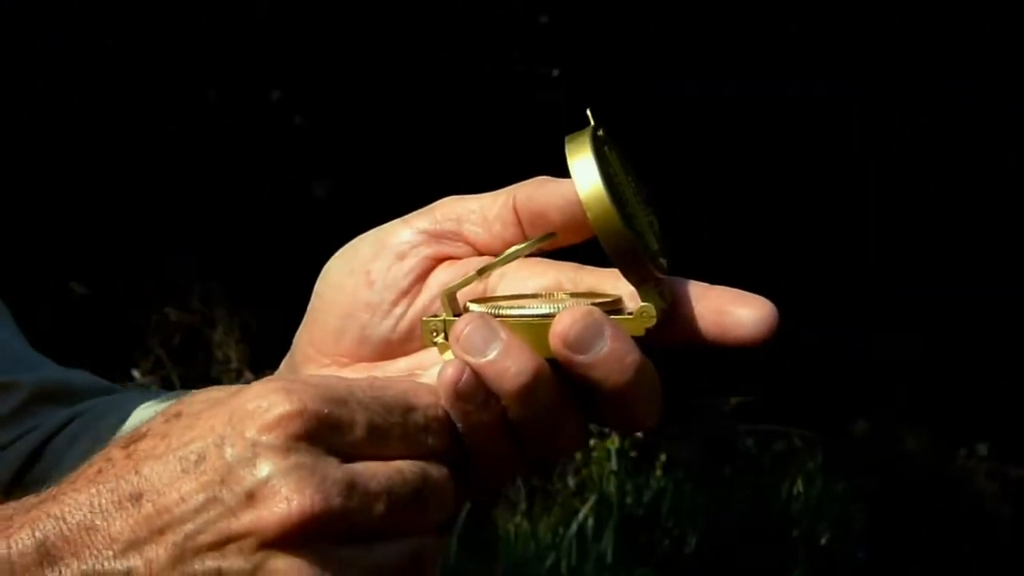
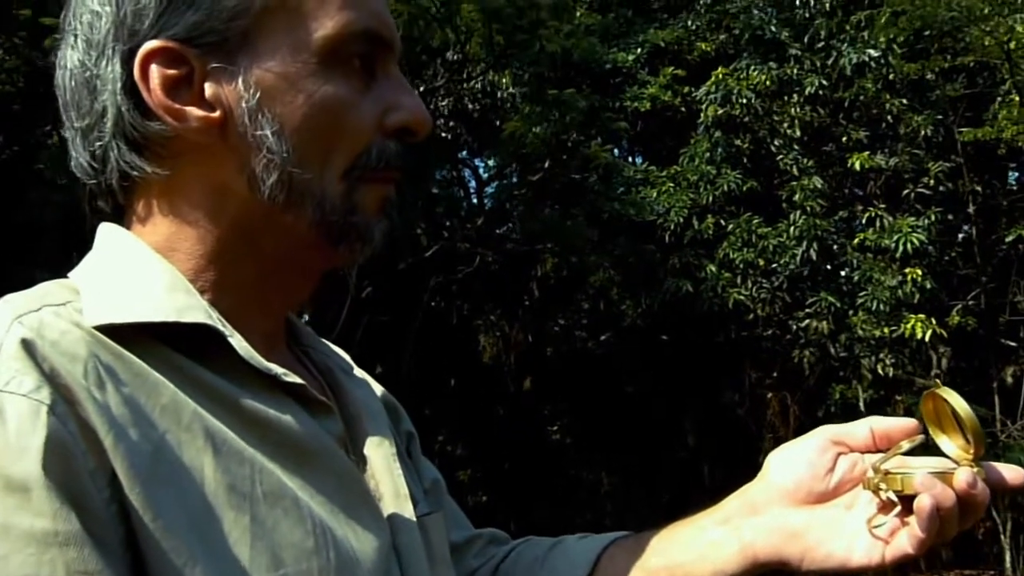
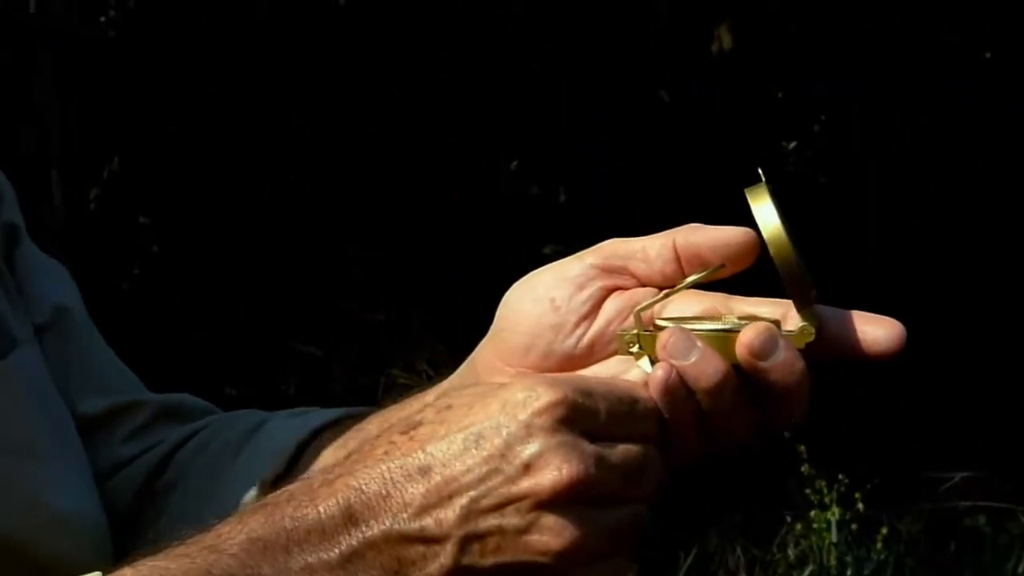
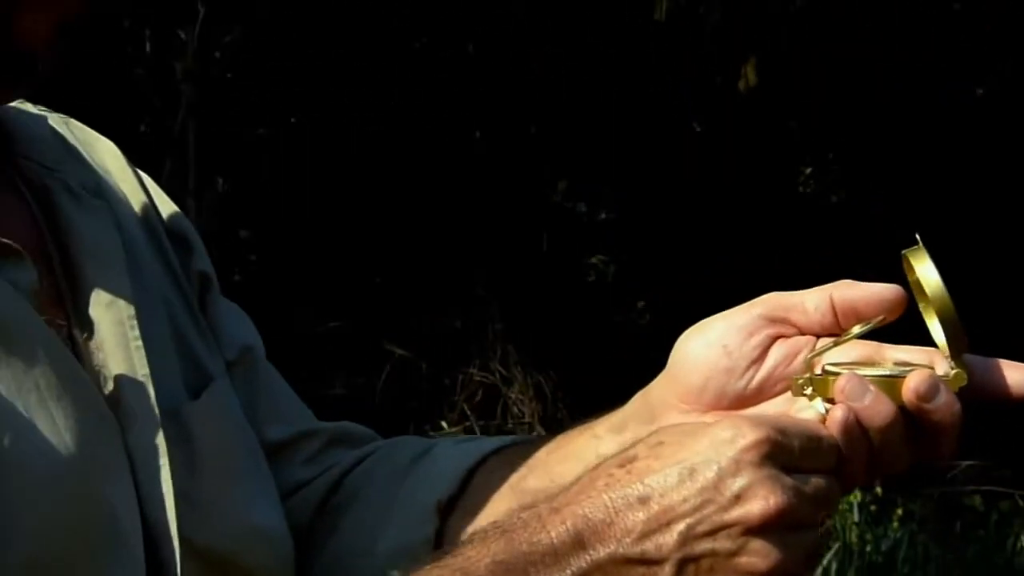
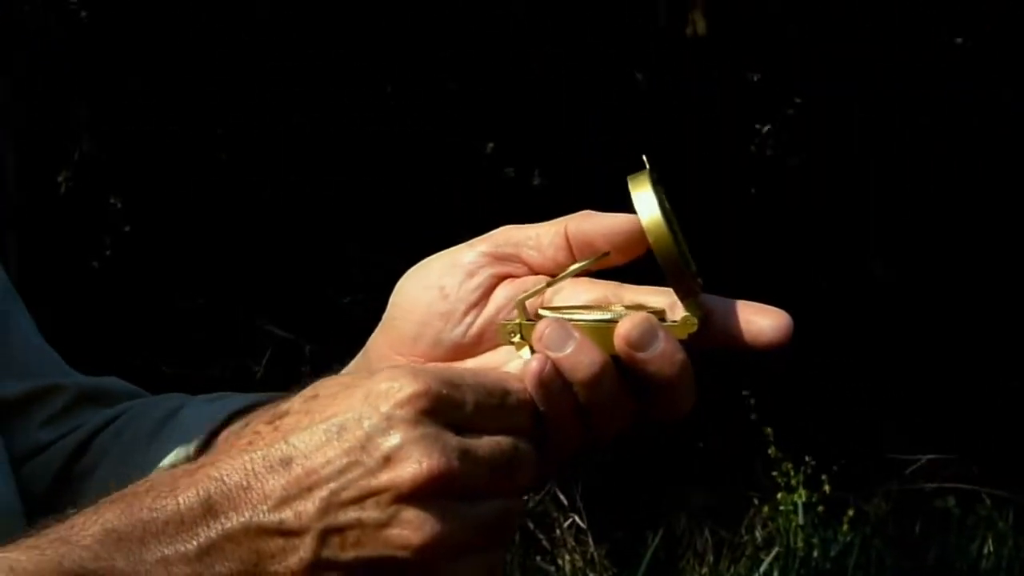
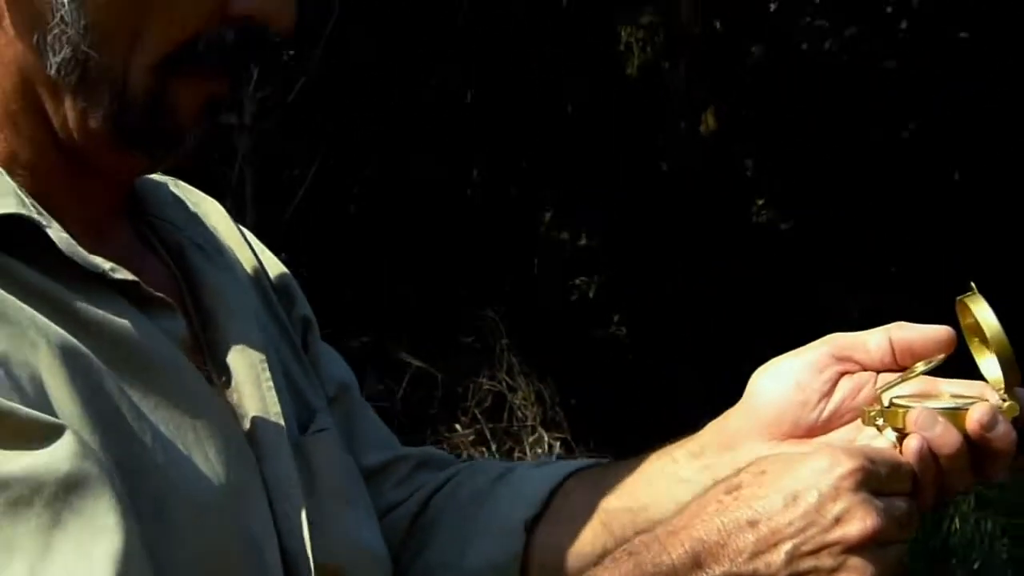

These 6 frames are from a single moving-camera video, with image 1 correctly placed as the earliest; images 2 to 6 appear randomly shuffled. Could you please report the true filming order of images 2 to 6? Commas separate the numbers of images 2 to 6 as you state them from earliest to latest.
5, 3, 4, 6, 2
